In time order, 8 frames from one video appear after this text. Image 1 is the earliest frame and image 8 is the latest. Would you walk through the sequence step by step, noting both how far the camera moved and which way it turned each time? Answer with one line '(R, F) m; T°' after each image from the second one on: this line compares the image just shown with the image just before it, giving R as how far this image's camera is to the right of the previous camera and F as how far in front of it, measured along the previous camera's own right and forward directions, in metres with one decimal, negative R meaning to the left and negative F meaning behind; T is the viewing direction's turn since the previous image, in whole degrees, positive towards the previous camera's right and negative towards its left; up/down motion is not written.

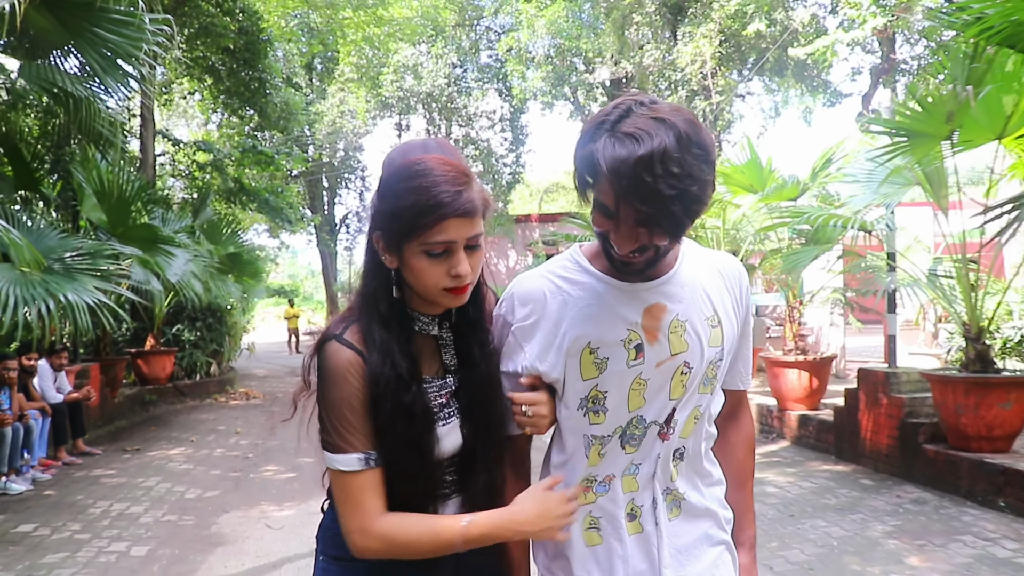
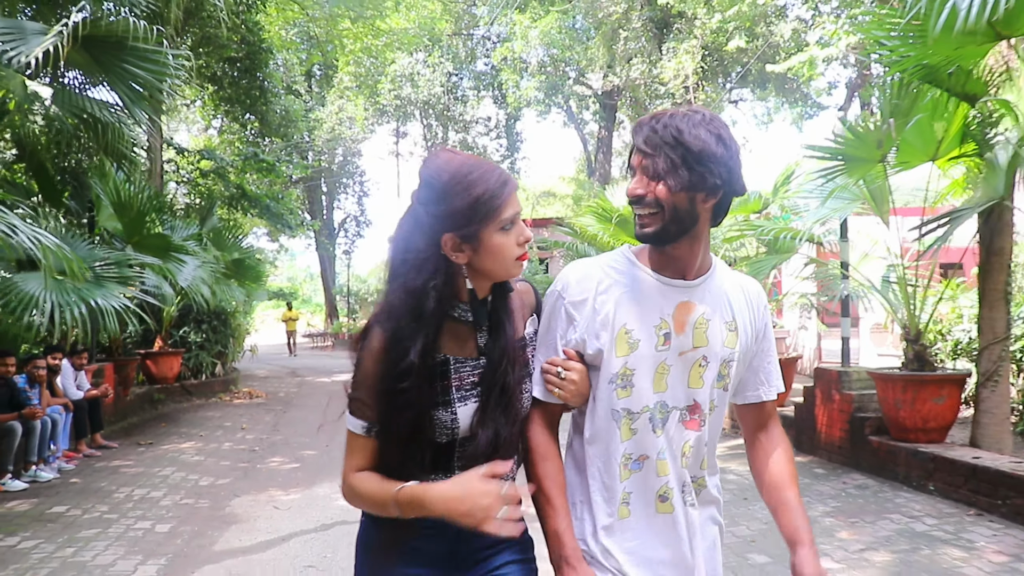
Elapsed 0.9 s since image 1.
(+0.1, -0.6) m; 0°
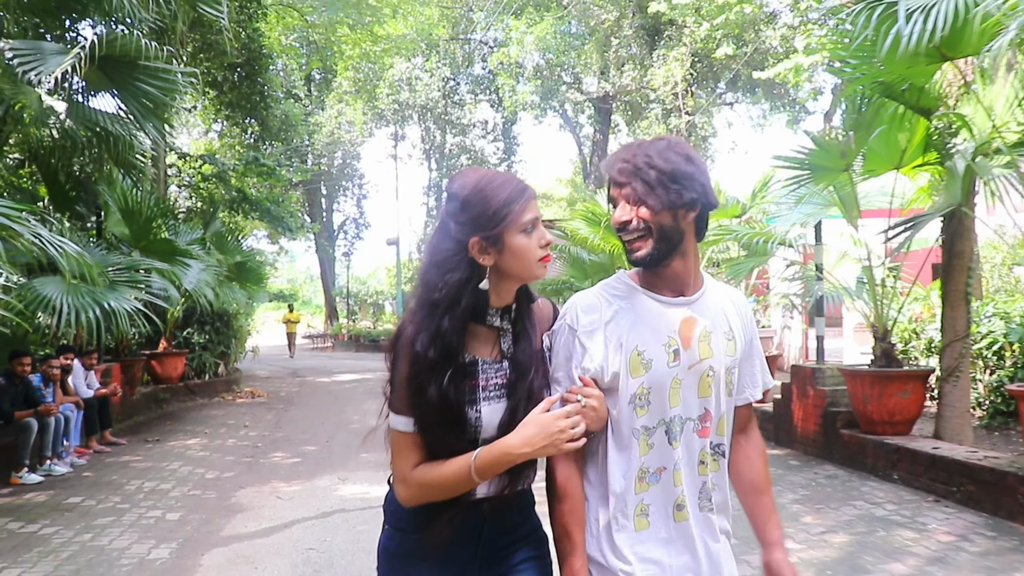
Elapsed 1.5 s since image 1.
(+0.1, -0.3) m; 0°
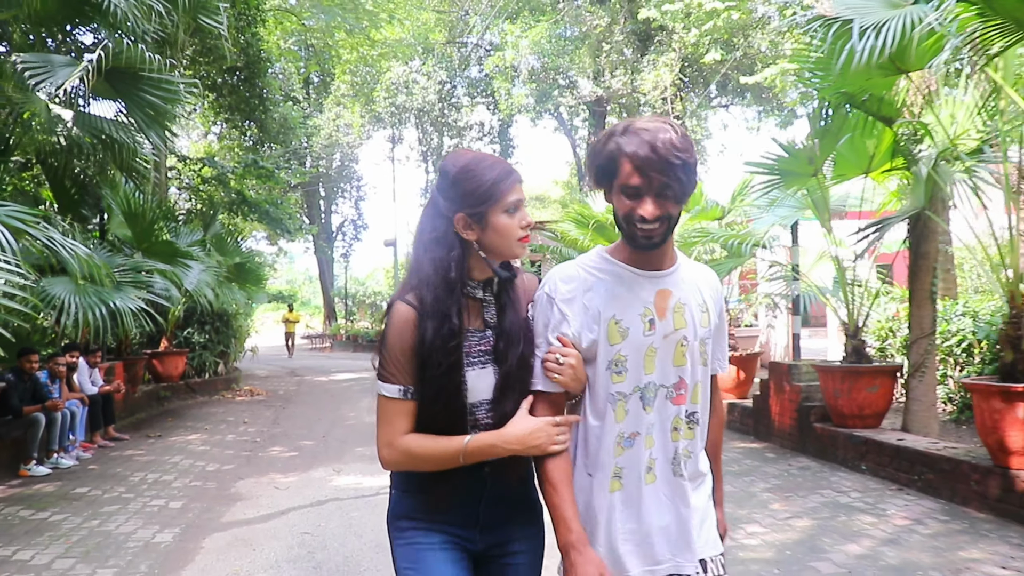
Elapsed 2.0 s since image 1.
(+0.1, -0.3) m; 0°
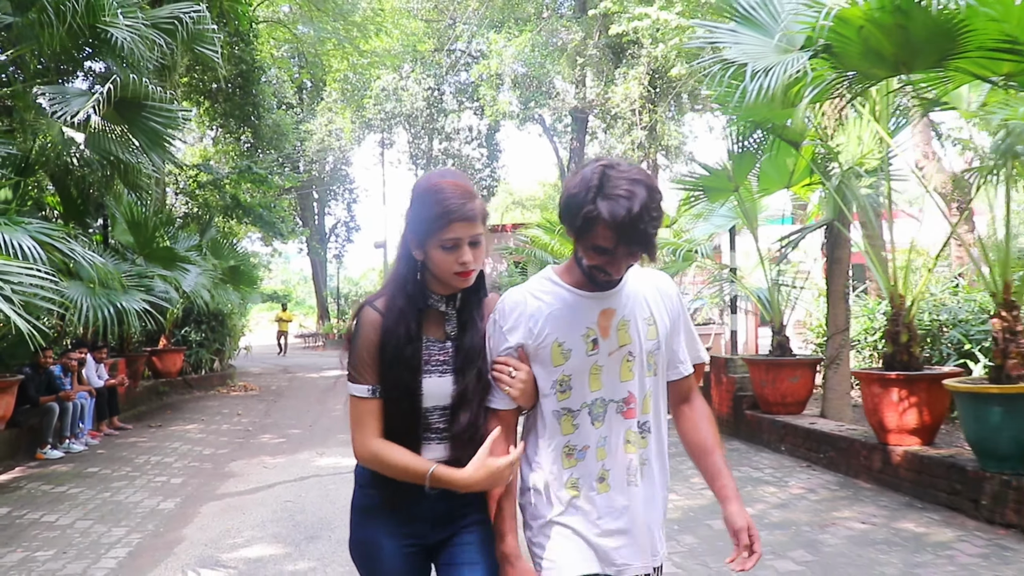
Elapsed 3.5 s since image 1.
(+0.2, -0.8) m; 0°
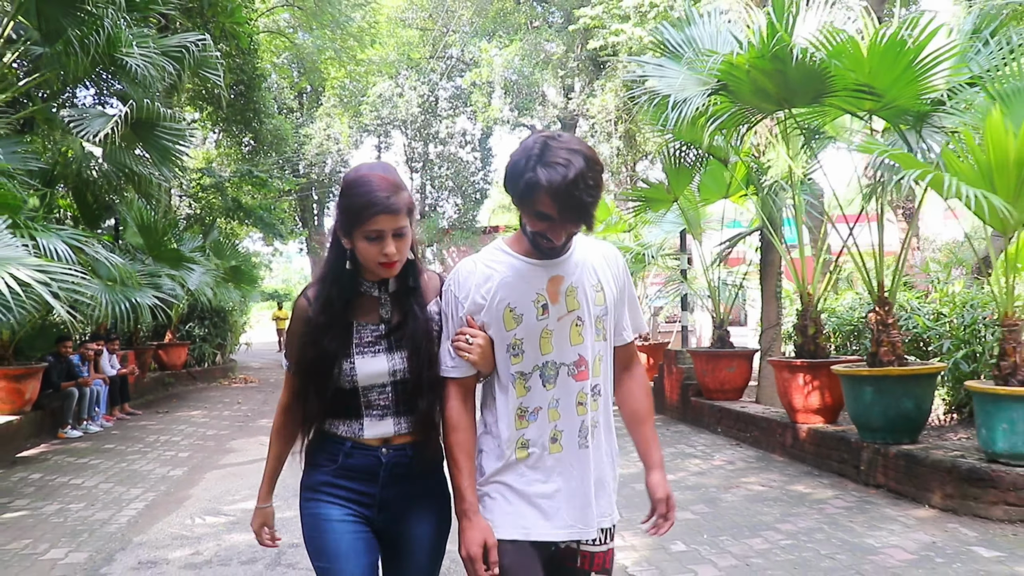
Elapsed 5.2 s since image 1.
(+0.2, -0.9) m; 0°
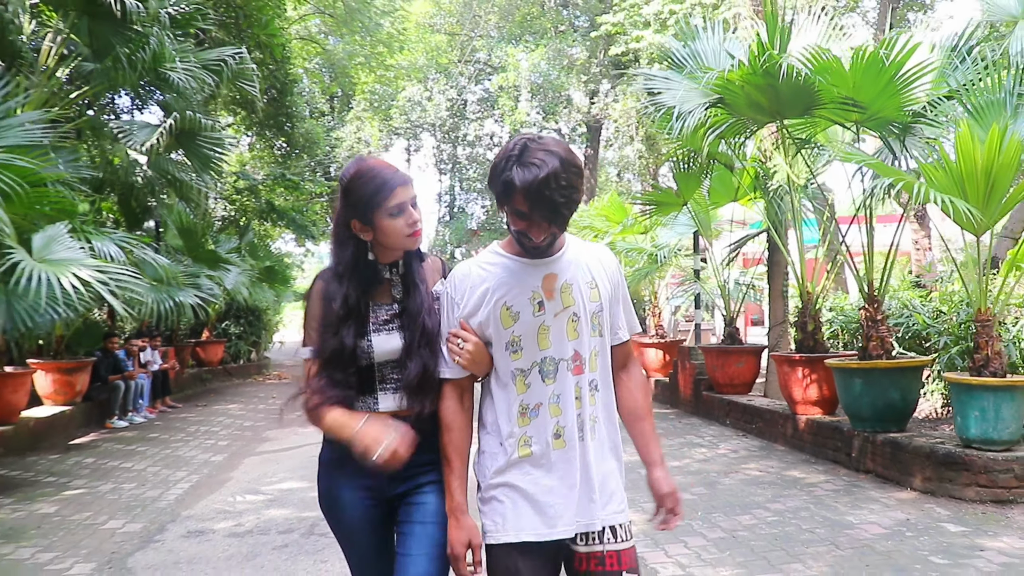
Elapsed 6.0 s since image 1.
(+0.1, -0.4) m; -2°
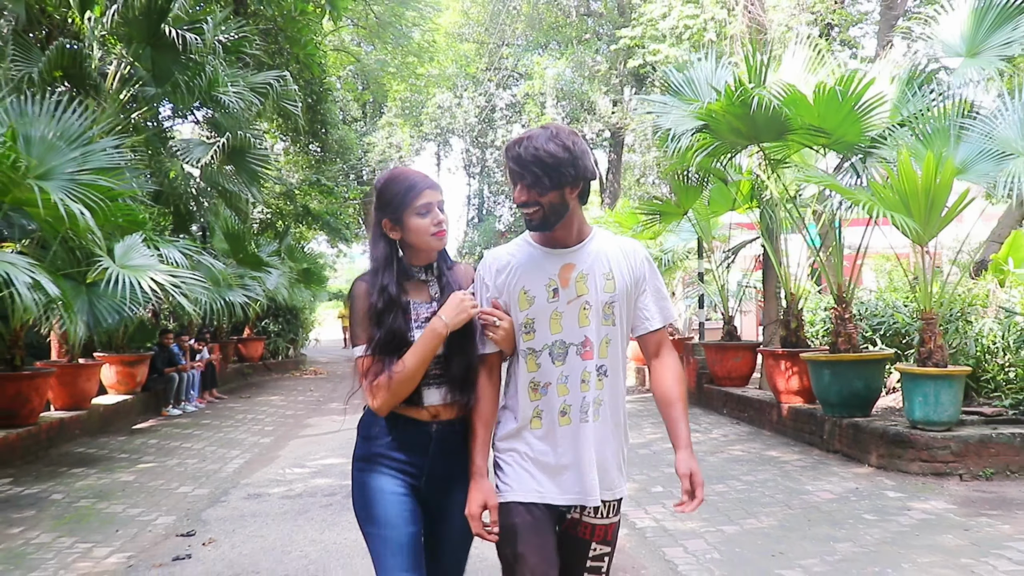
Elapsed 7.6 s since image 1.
(+0.1, -0.8) m; -2°
